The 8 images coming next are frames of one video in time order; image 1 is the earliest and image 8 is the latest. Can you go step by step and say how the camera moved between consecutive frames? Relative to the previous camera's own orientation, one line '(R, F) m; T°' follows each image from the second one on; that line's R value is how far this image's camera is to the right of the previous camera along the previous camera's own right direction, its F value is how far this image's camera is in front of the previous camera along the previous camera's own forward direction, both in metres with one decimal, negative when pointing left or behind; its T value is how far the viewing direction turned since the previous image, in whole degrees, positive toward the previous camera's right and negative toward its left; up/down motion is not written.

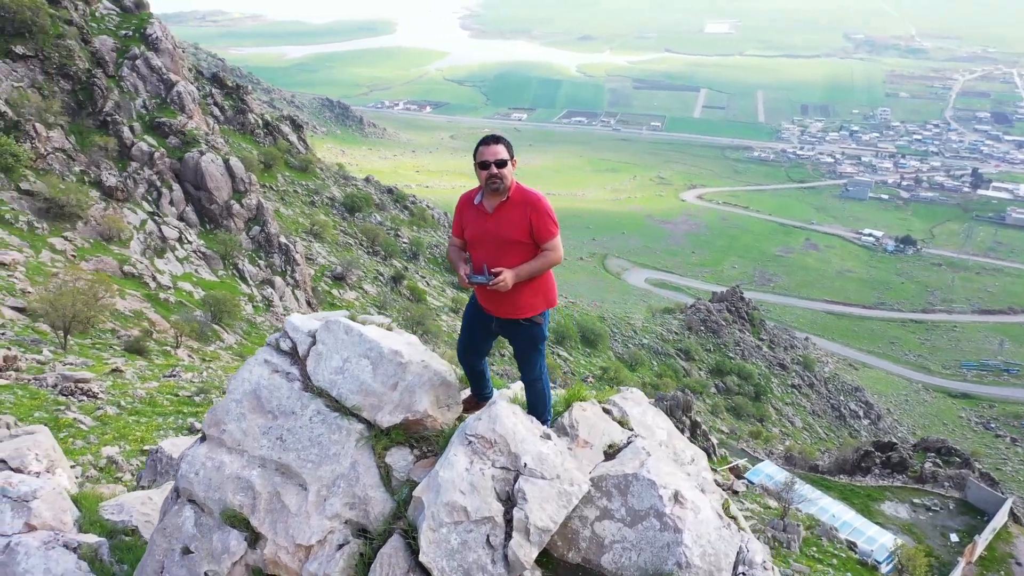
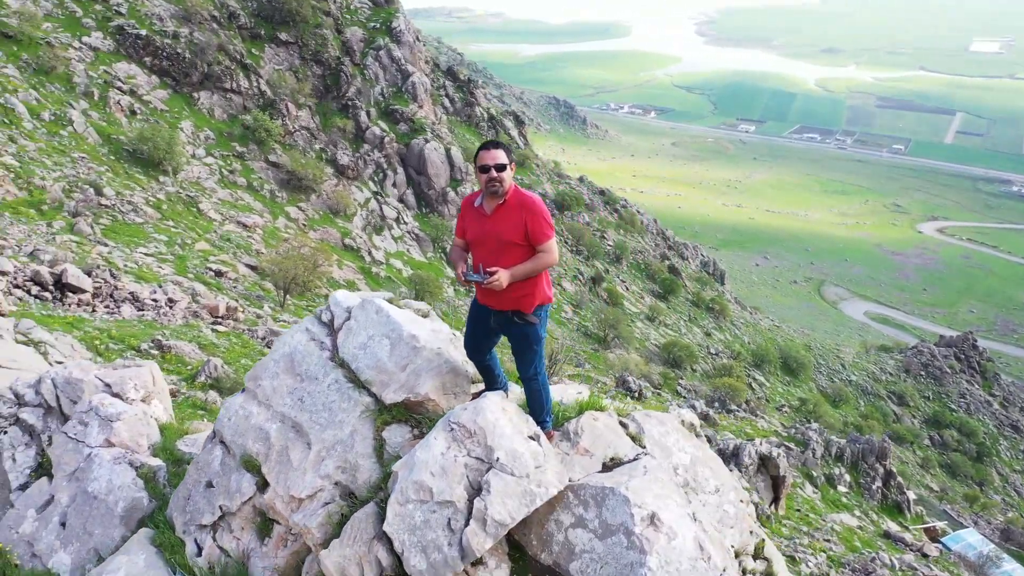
(+0.8, 0.0) m; -14°
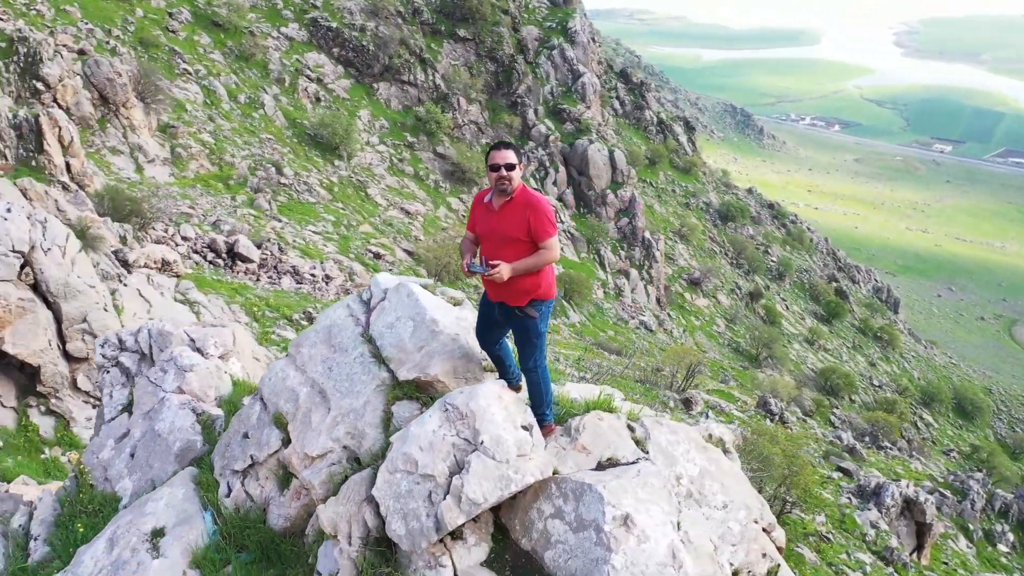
(+0.6, -0.1) m; -11°
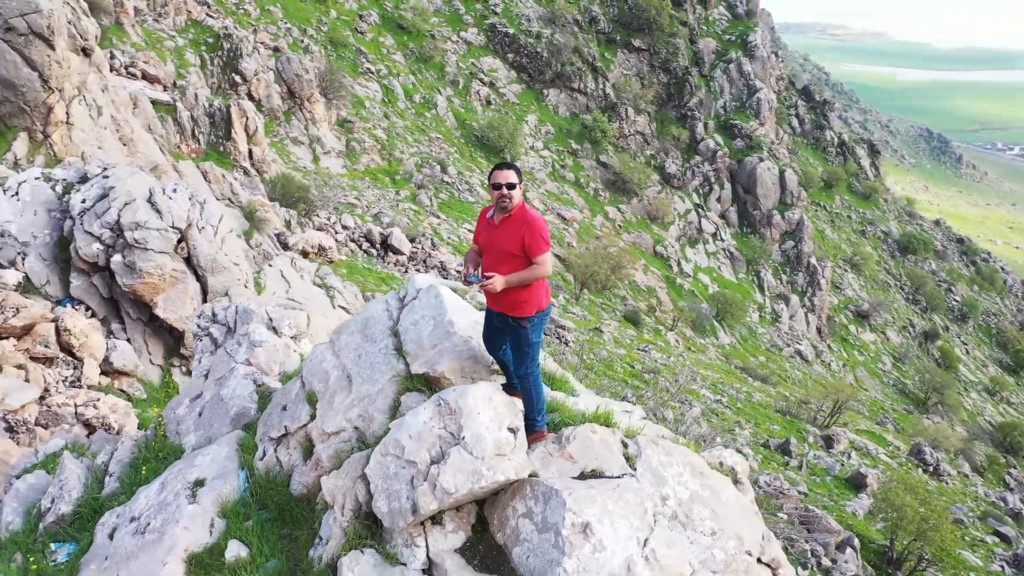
(+0.7, -0.2) m; -11°
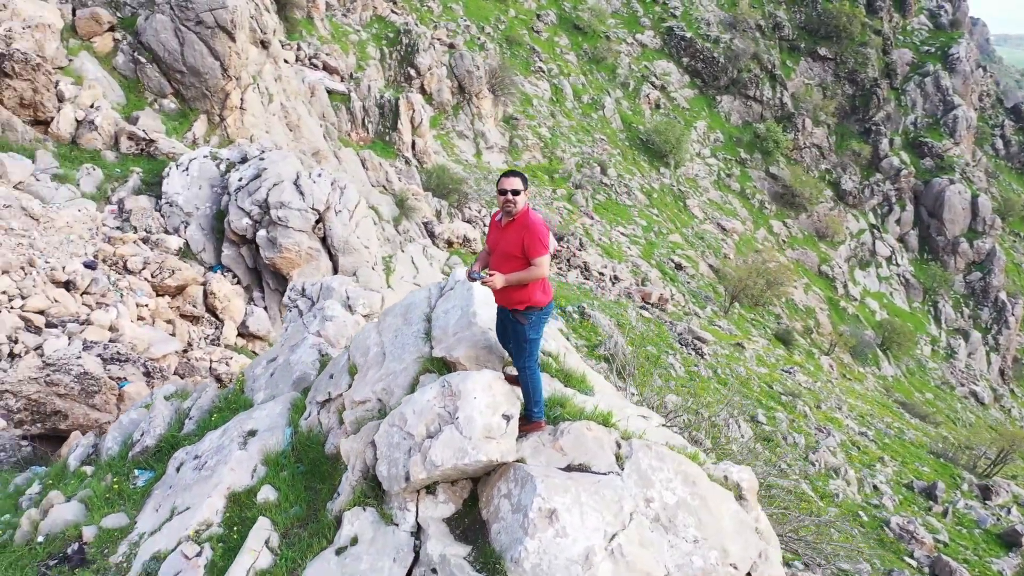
(+0.8, -0.2) m; -11°
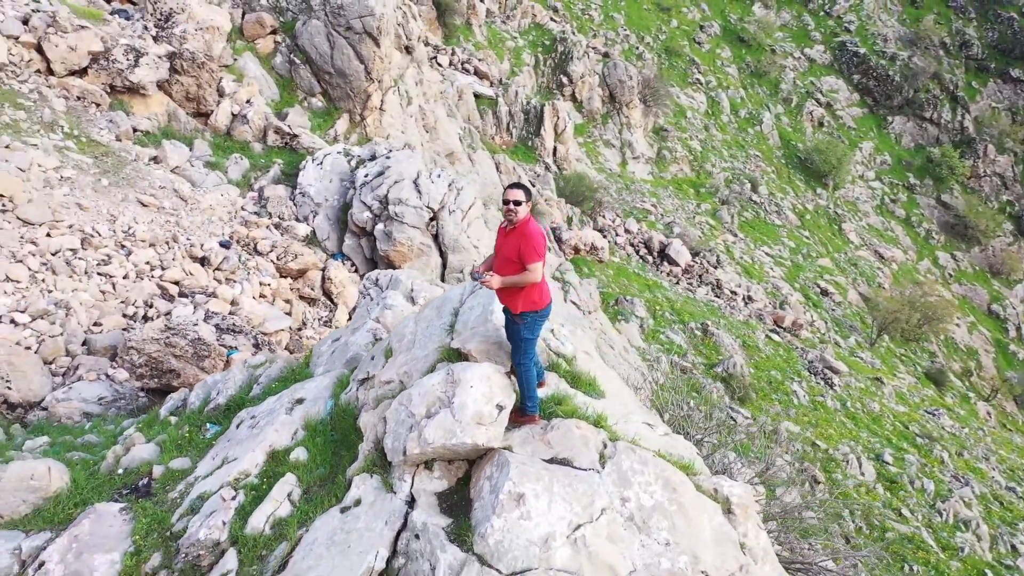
(+0.8, -0.3) m; -10°
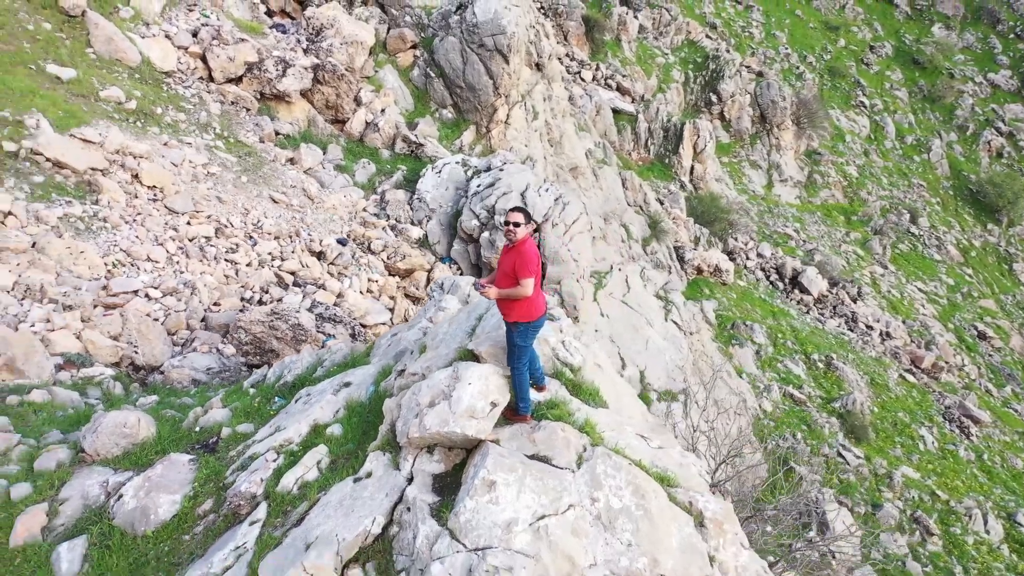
(+0.9, -0.5) m; -10°
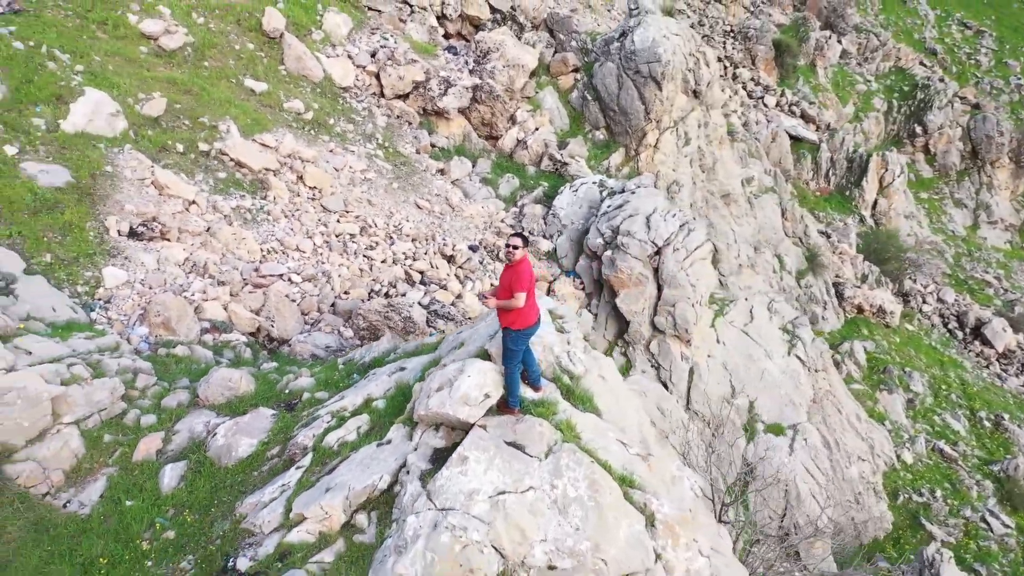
(+1.4, -0.8) m; -13°
